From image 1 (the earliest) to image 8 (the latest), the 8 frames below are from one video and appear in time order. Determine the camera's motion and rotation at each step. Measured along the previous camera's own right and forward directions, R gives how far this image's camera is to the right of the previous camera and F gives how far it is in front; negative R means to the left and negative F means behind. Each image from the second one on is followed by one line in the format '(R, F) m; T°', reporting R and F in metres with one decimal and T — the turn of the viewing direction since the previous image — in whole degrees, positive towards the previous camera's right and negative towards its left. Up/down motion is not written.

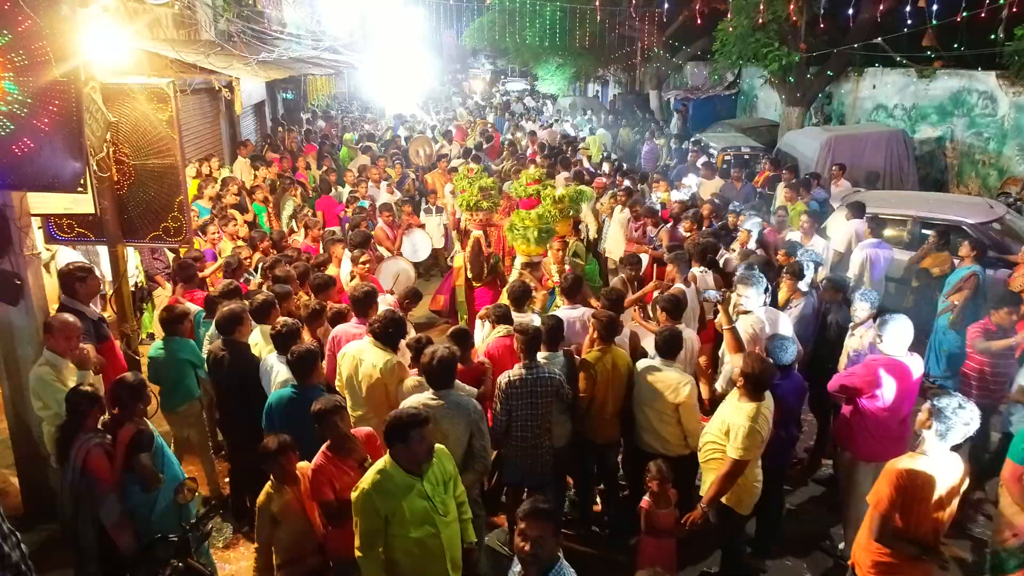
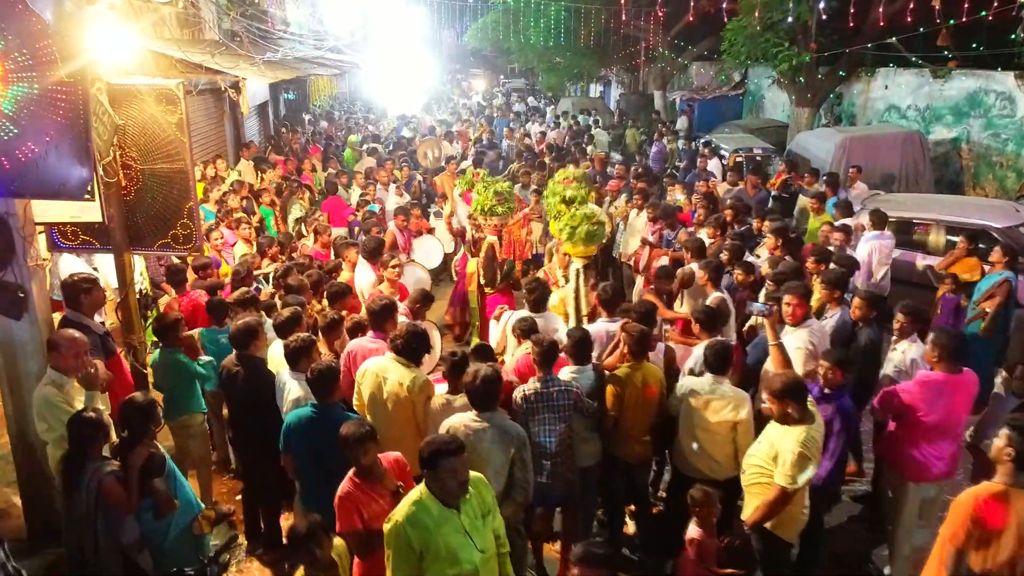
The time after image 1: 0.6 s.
(-0.1, +0.2) m; 0°
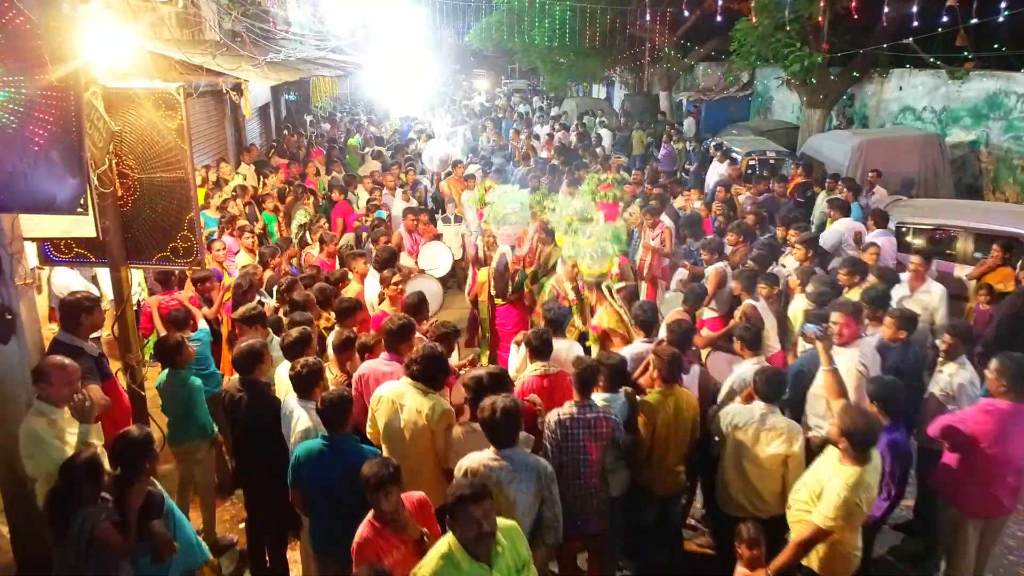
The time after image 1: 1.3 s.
(-0.1, +0.3) m; 0°
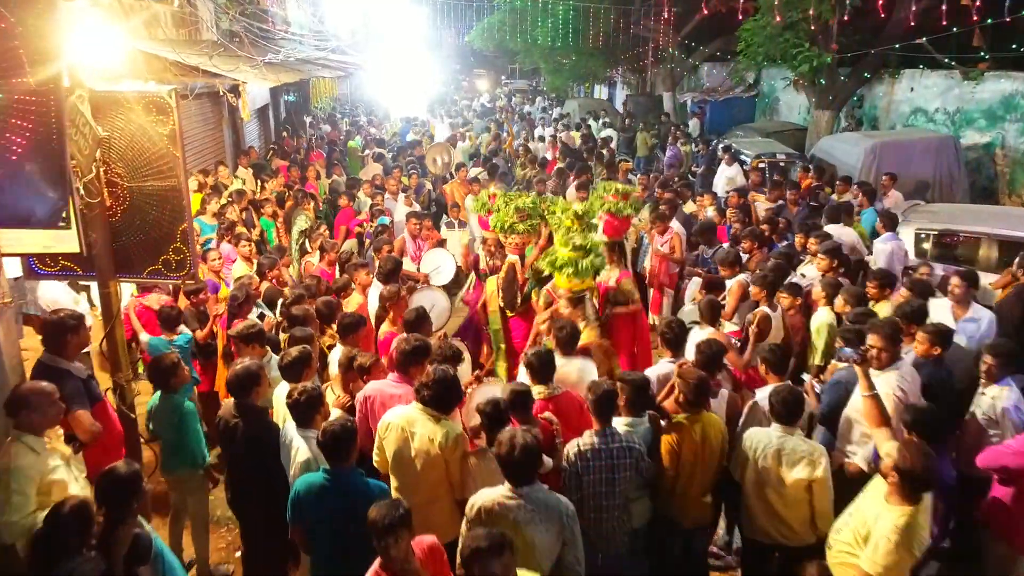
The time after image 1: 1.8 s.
(0.0, +0.3) m; 0°
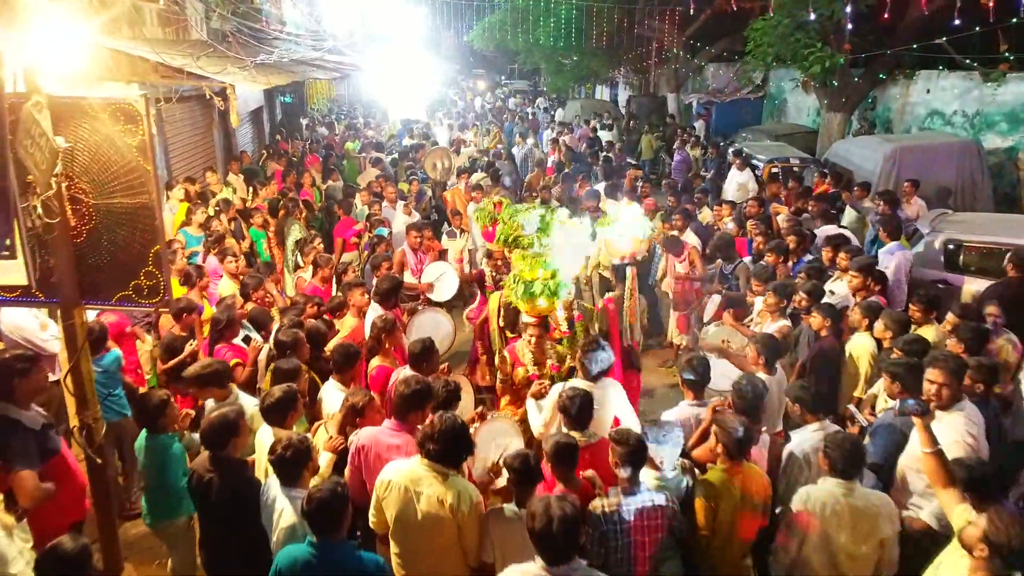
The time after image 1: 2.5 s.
(0.0, +0.5) m; 0°
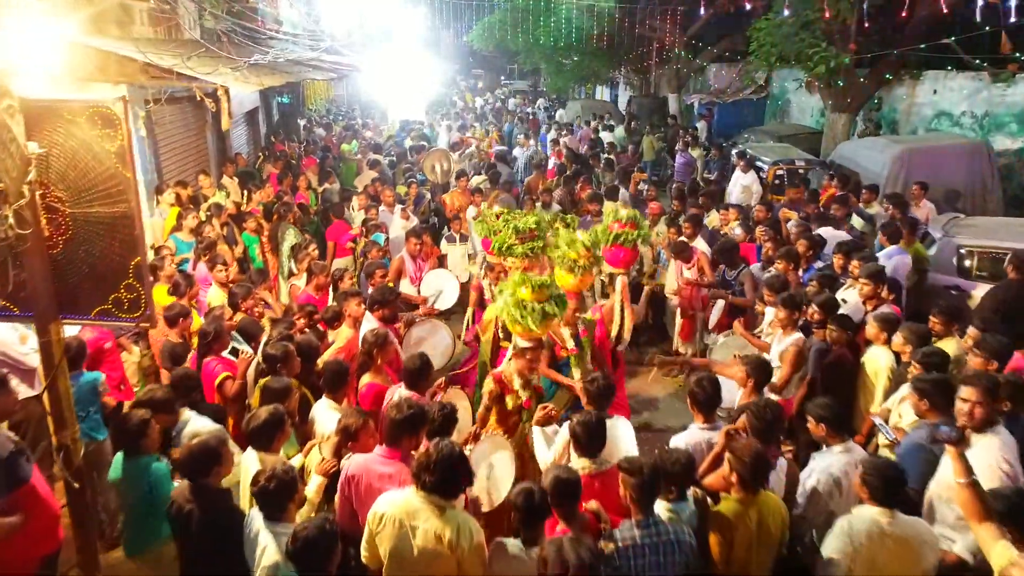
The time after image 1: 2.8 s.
(0.0, +0.2) m; 0°
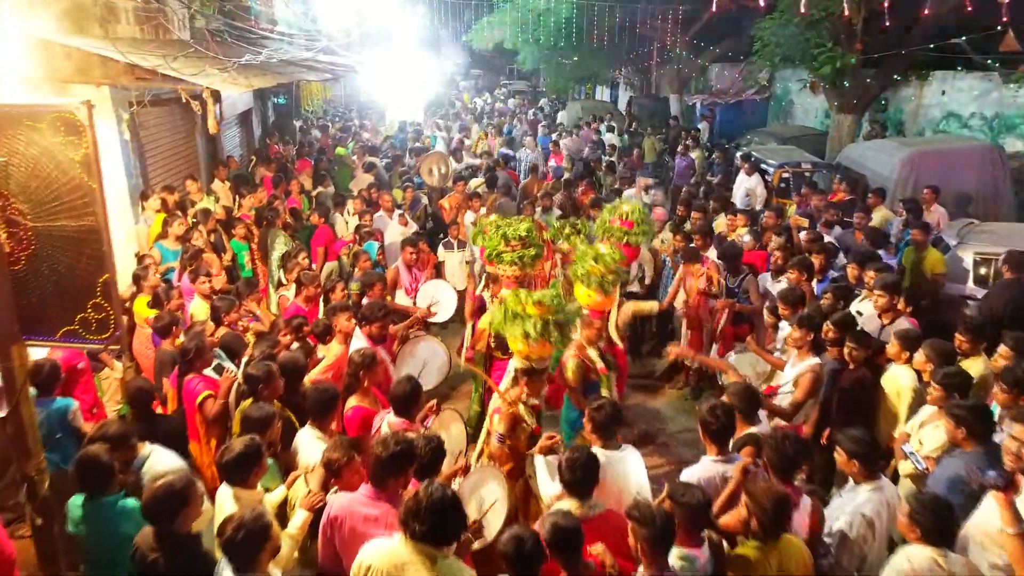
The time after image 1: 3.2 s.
(0.0, +0.3) m; 0°
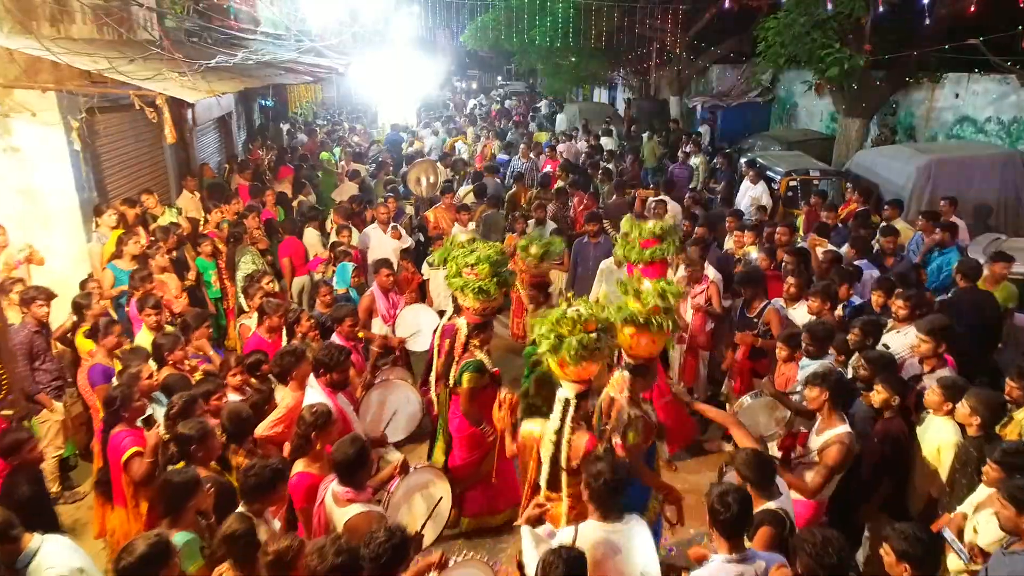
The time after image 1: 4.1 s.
(+0.1, +0.6) m; 0°
